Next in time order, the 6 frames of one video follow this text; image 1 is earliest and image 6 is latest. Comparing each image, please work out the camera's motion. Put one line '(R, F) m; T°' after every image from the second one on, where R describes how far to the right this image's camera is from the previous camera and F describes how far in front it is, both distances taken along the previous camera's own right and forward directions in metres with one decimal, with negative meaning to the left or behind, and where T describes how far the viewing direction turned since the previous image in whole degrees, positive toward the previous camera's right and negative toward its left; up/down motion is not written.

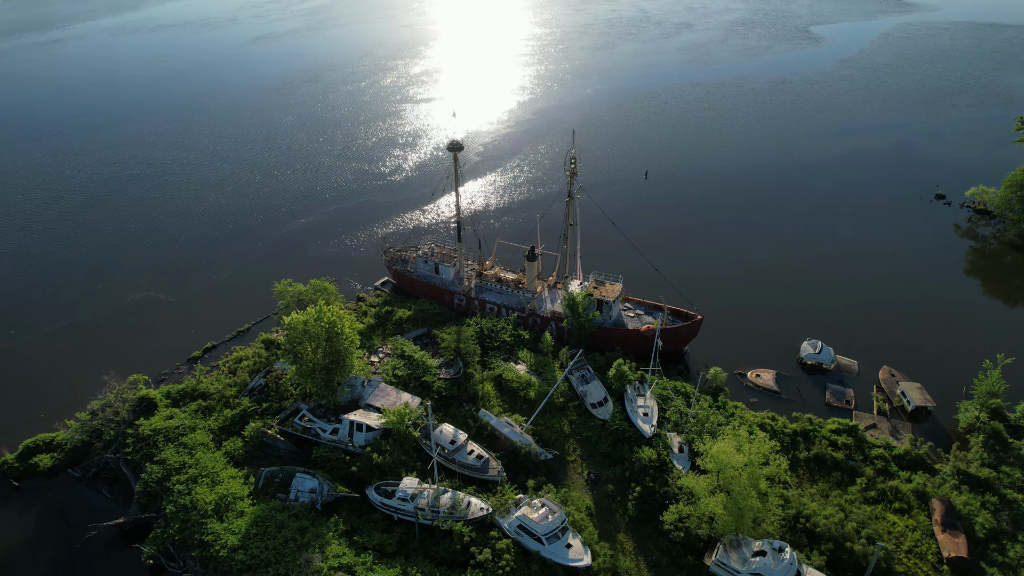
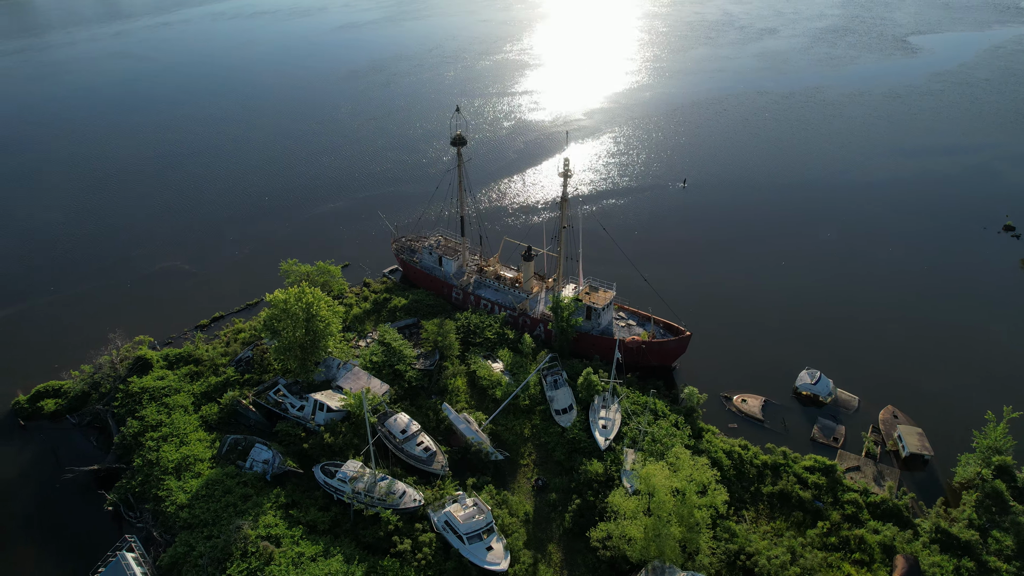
(+6.1, +0.5) m; -8°
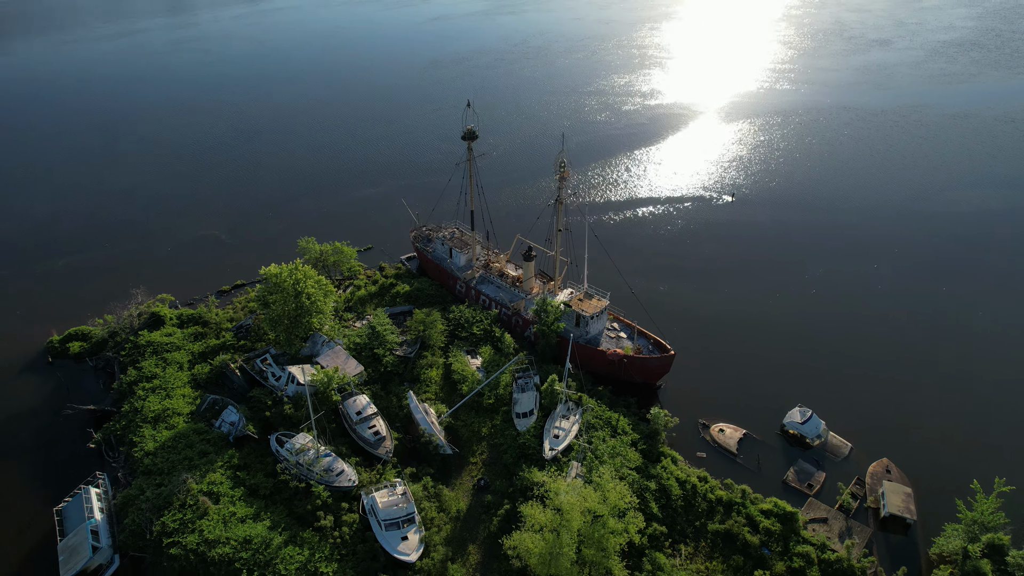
(+6.8, +0.8) m; -9°
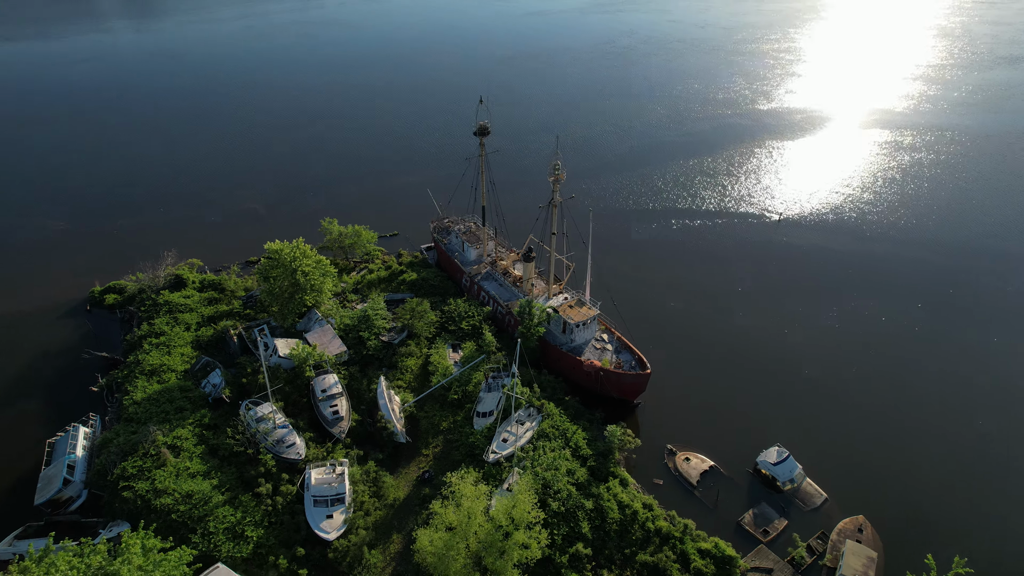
(+6.7, +0.8) m; -9°
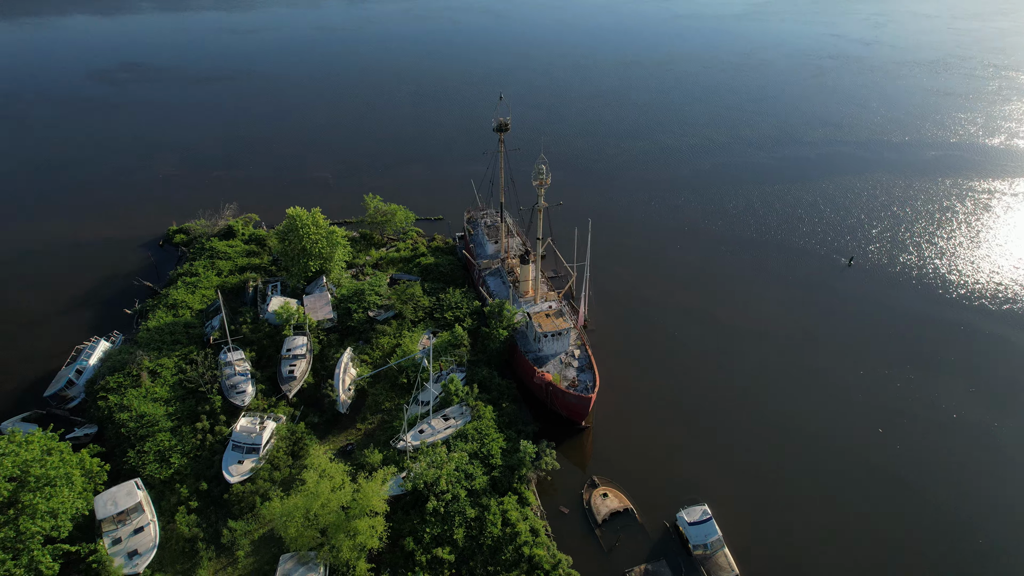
(+10.6, +1.6) m; -14°
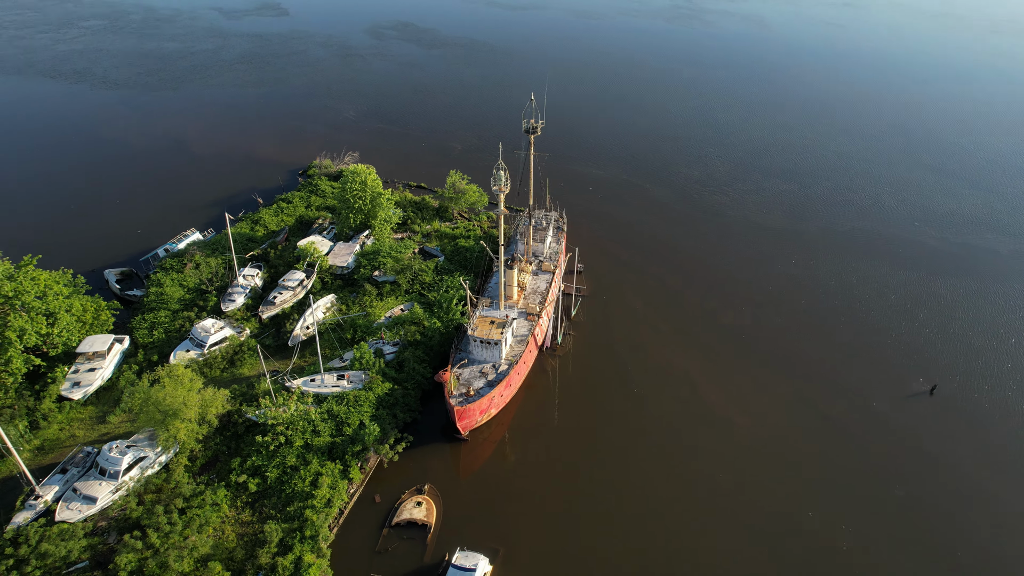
(+18.1, +4.3) m; -24°
